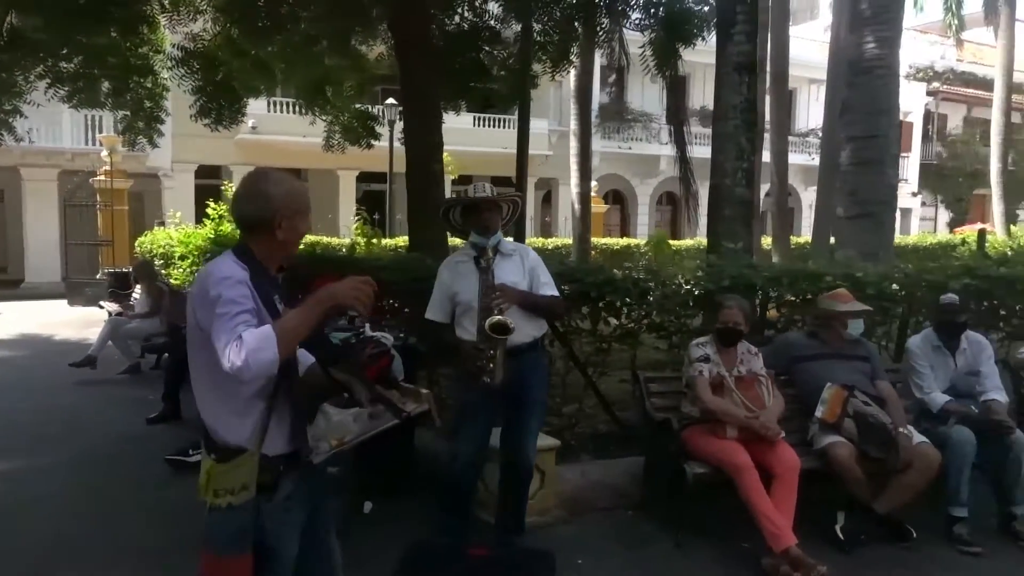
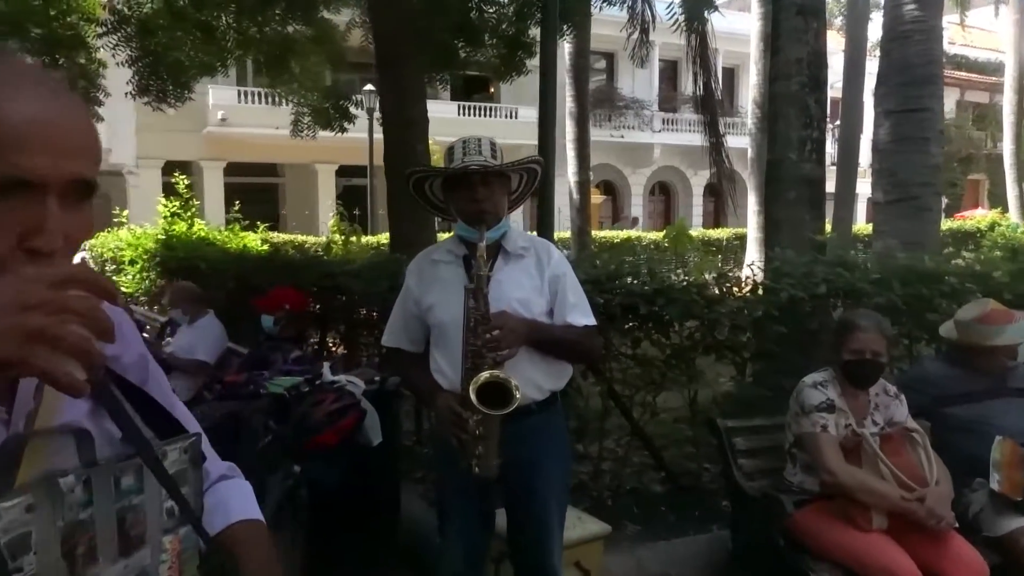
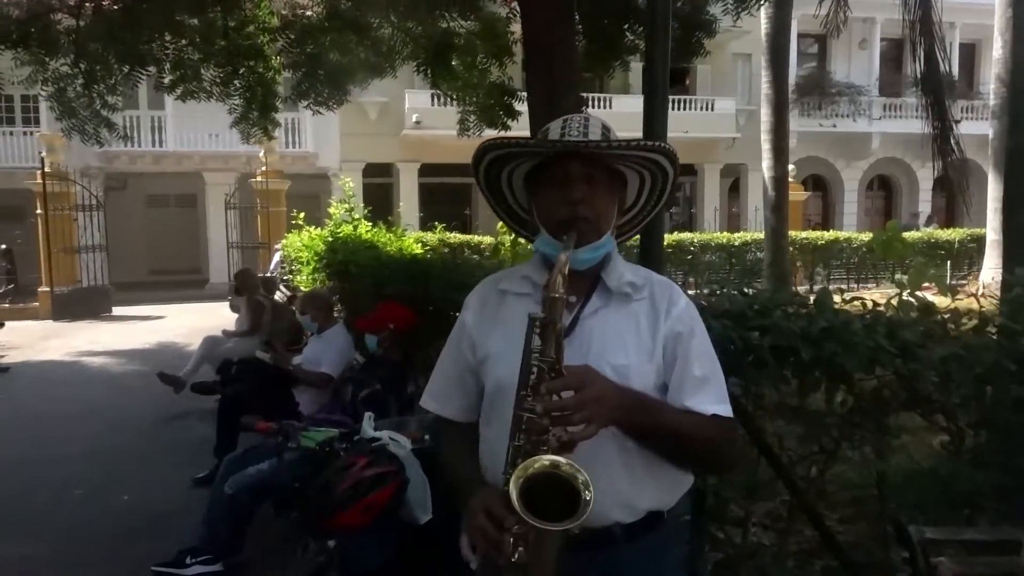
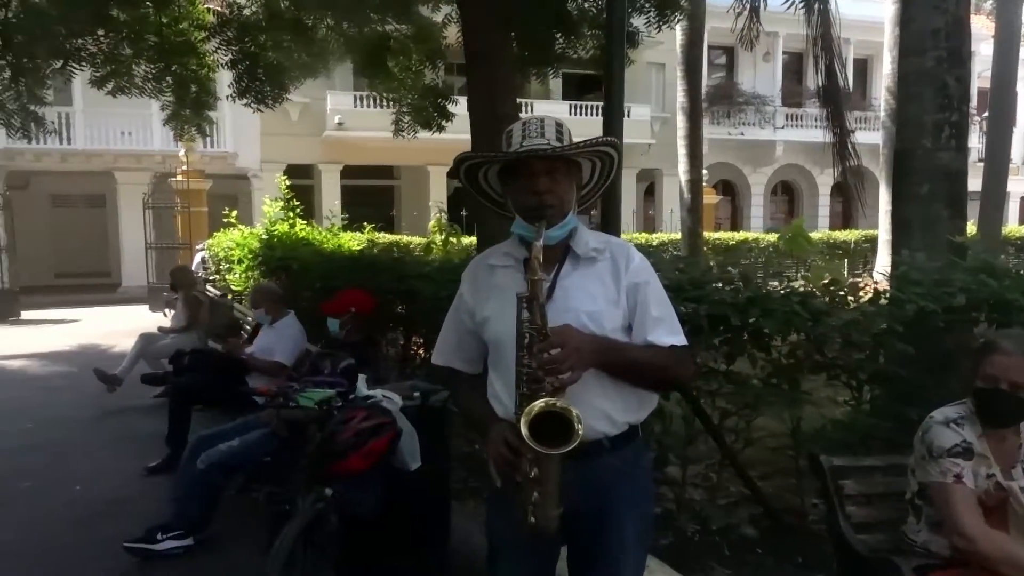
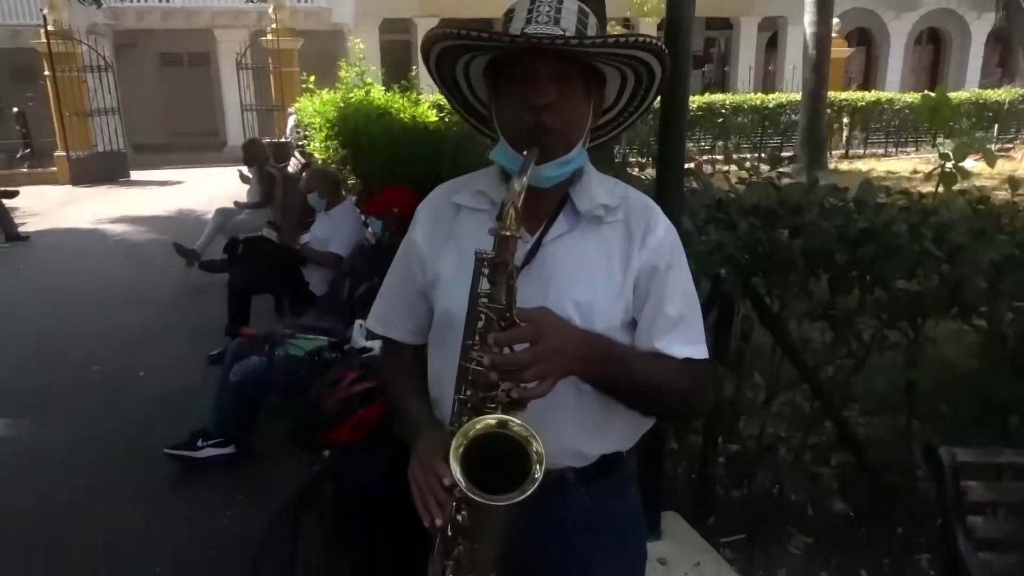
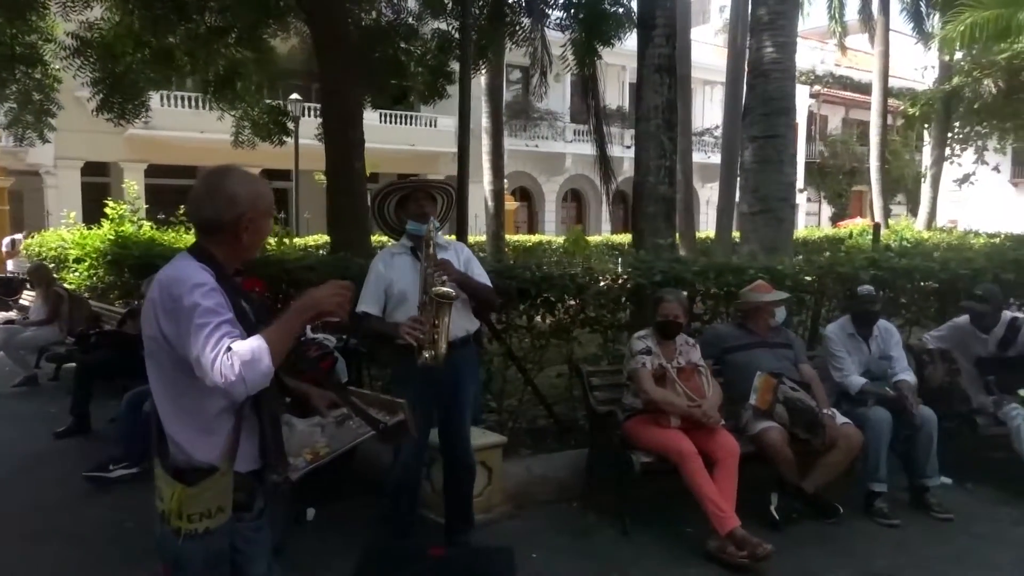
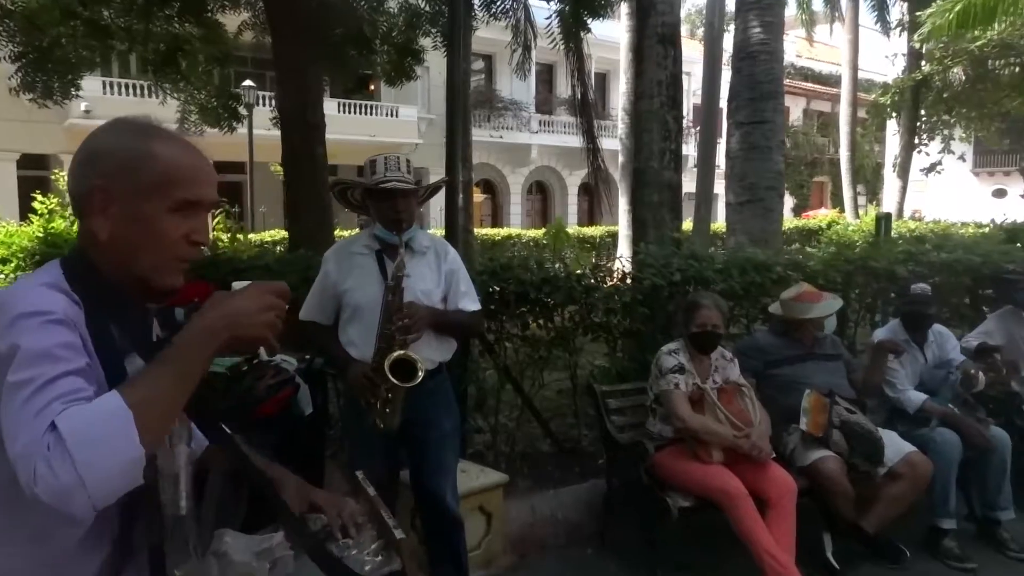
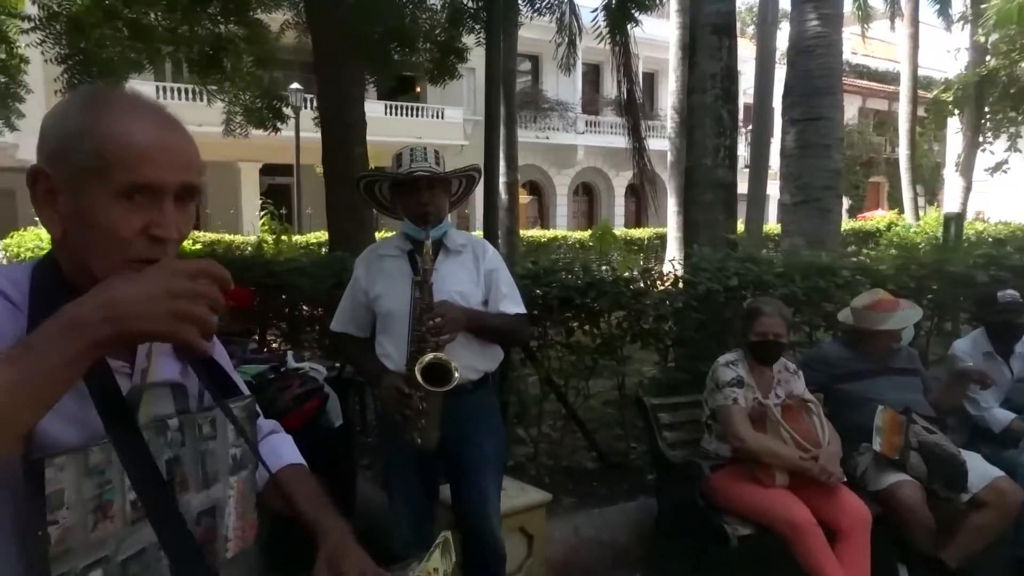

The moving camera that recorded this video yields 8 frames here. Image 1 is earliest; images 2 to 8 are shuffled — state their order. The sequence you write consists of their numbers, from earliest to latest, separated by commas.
6, 7, 8, 2, 4, 3, 5
